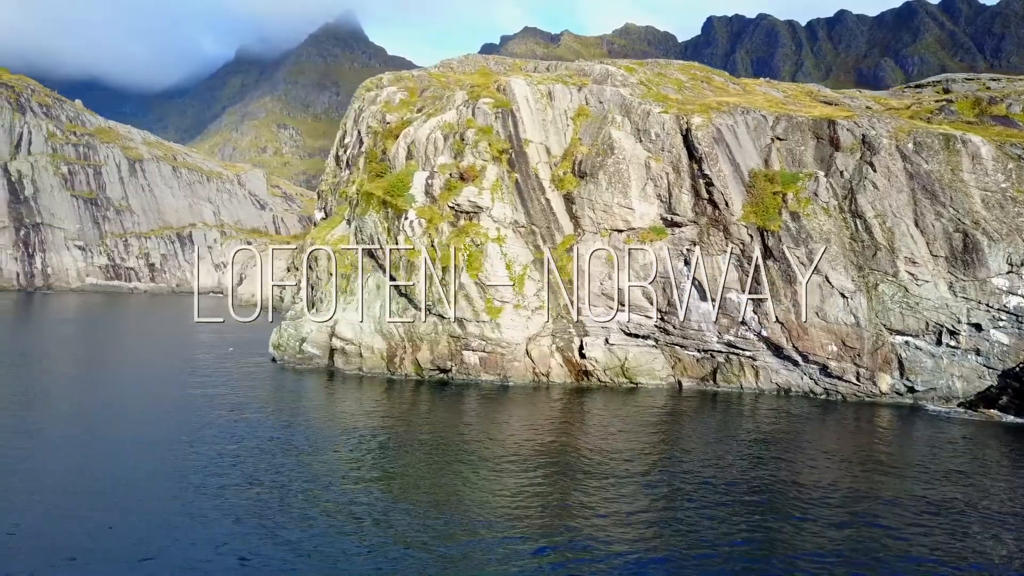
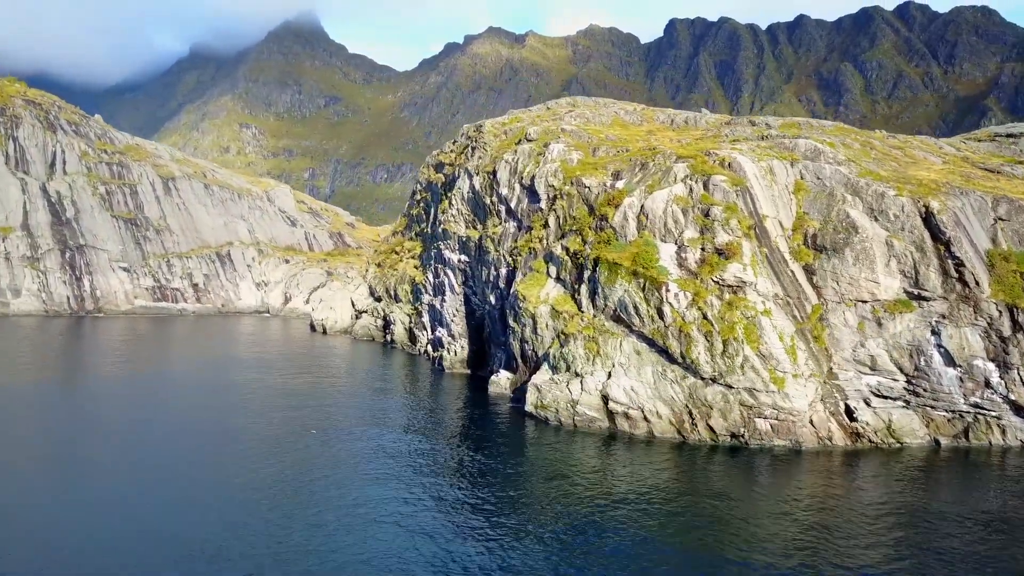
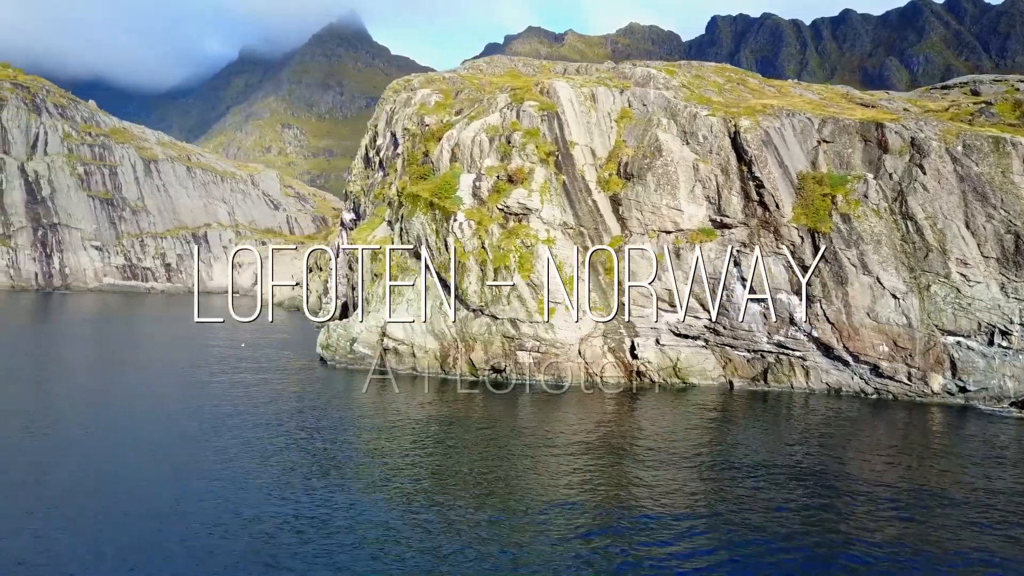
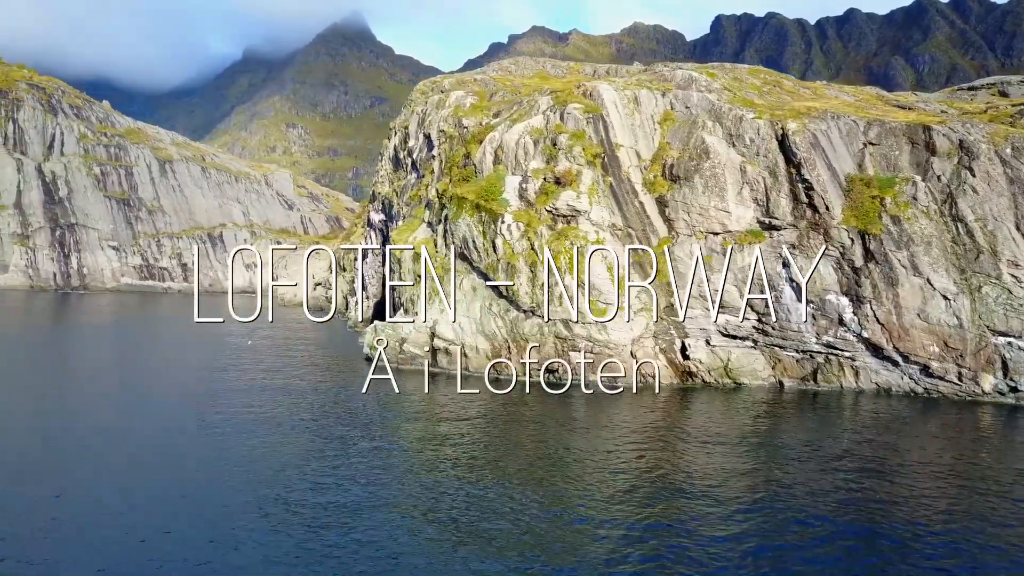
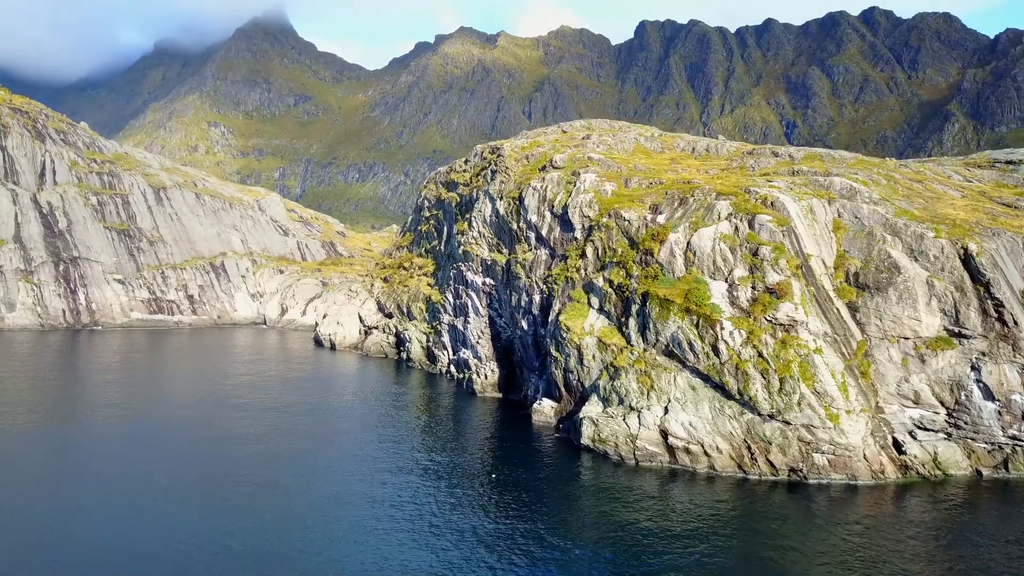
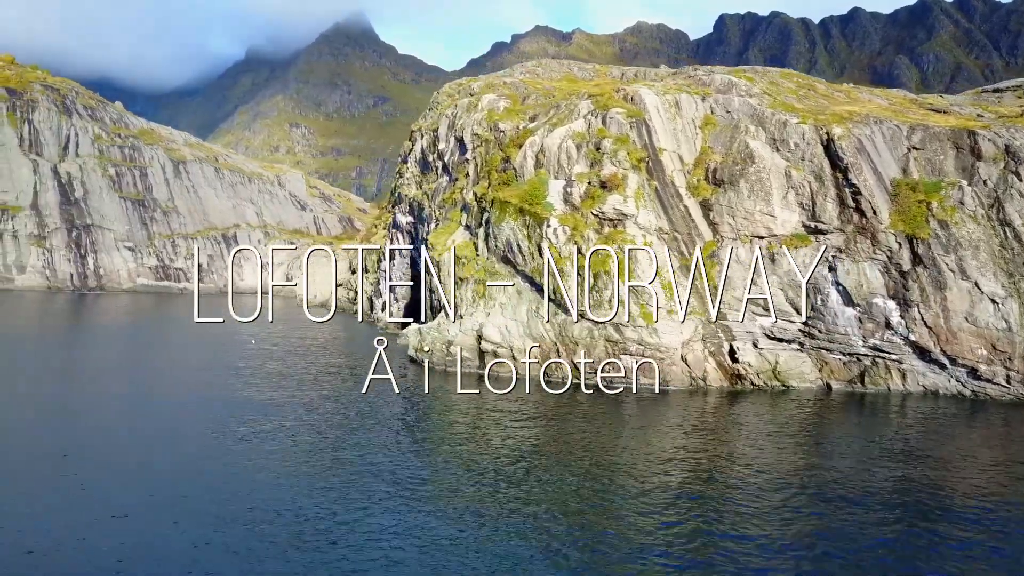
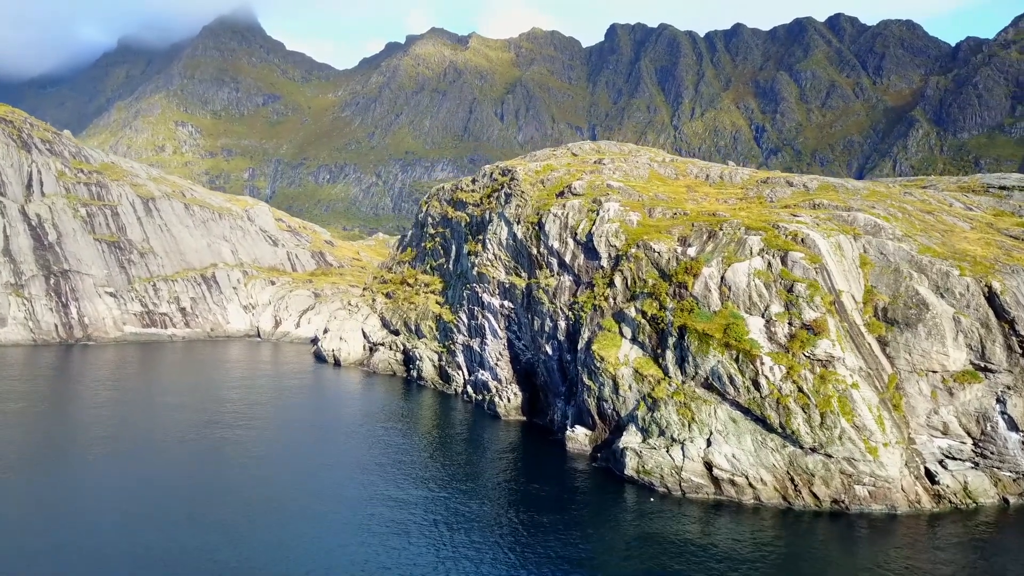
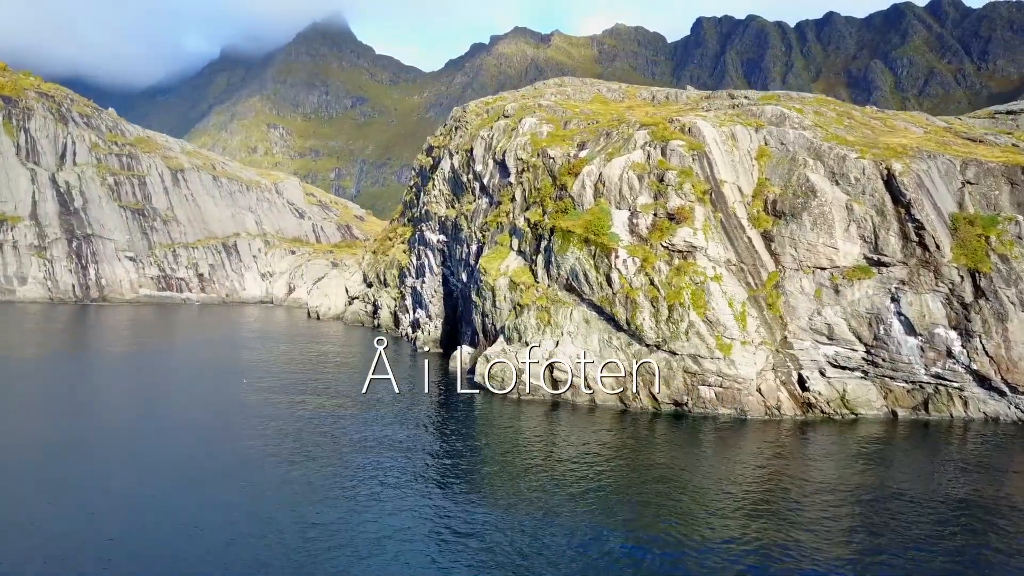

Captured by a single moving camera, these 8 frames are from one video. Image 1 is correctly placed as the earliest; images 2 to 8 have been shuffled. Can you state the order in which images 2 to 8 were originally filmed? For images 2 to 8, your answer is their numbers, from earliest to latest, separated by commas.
3, 4, 6, 8, 2, 5, 7
